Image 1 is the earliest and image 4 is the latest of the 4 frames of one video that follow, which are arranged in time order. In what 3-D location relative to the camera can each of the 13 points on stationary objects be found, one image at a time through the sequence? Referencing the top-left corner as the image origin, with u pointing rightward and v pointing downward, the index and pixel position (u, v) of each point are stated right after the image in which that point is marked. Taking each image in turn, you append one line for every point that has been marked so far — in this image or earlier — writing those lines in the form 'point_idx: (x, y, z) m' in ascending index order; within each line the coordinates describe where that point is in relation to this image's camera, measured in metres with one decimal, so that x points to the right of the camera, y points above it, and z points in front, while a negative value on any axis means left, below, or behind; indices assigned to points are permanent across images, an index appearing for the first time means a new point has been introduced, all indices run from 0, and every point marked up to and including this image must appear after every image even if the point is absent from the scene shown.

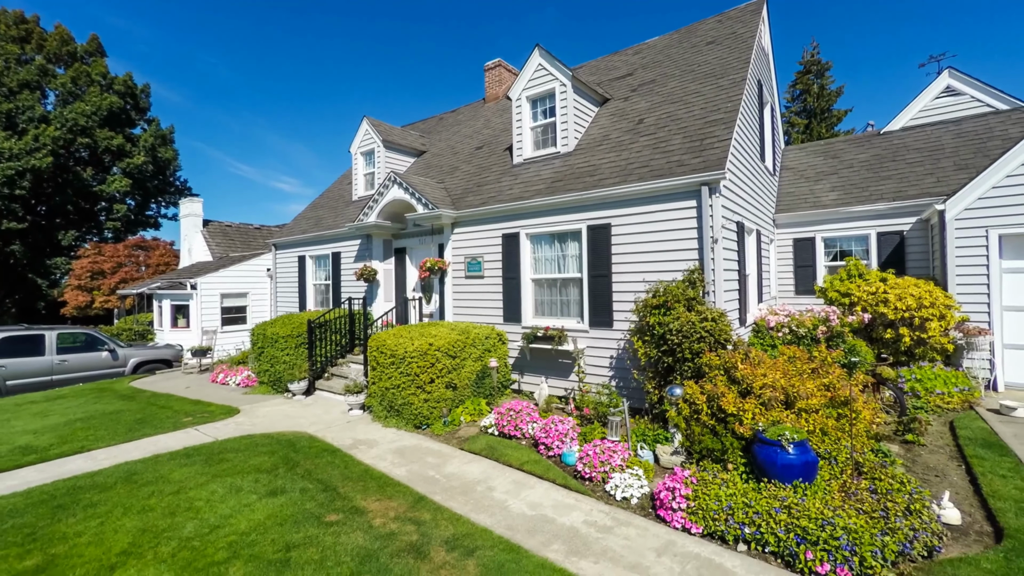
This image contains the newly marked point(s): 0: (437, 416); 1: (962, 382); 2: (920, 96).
0: (-1.3, -2.1, +7.2) m
1: (+7.2, -1.5, +6.8) m
2: (+10.7, +5.0, +11.4) m
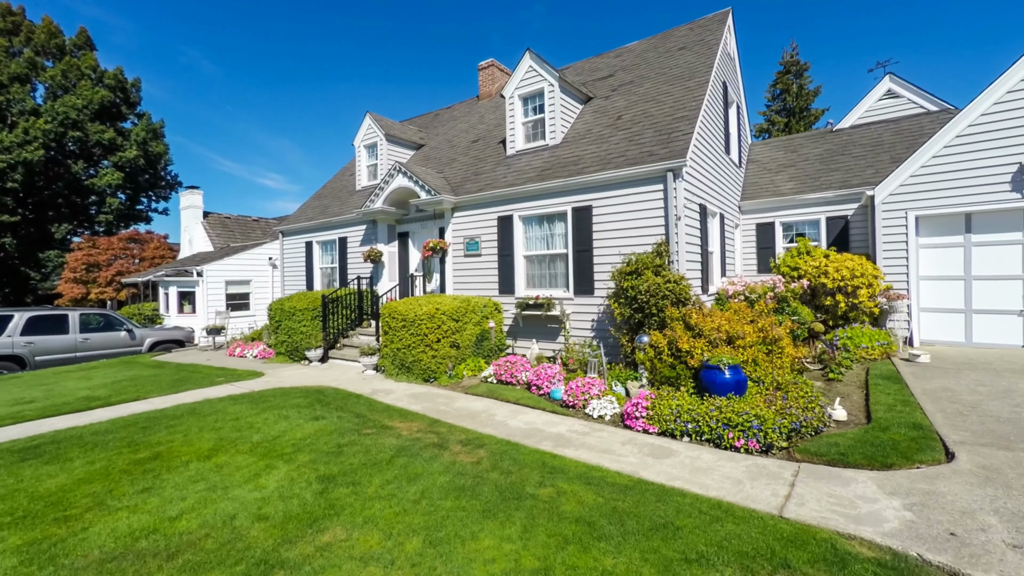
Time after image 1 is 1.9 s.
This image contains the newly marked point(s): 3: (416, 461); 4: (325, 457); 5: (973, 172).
0: (-1.3, -1.6, +8.4) m
1: (+7.1, -0.9, +8.2) m
2: (+10.5, +5.6, +12.8) m
3: (-1.0, -1.8, +4.6) m
4: (-2.1, -1.9, +4.7) m
5: (+8.6, +2.1, +8.0) m
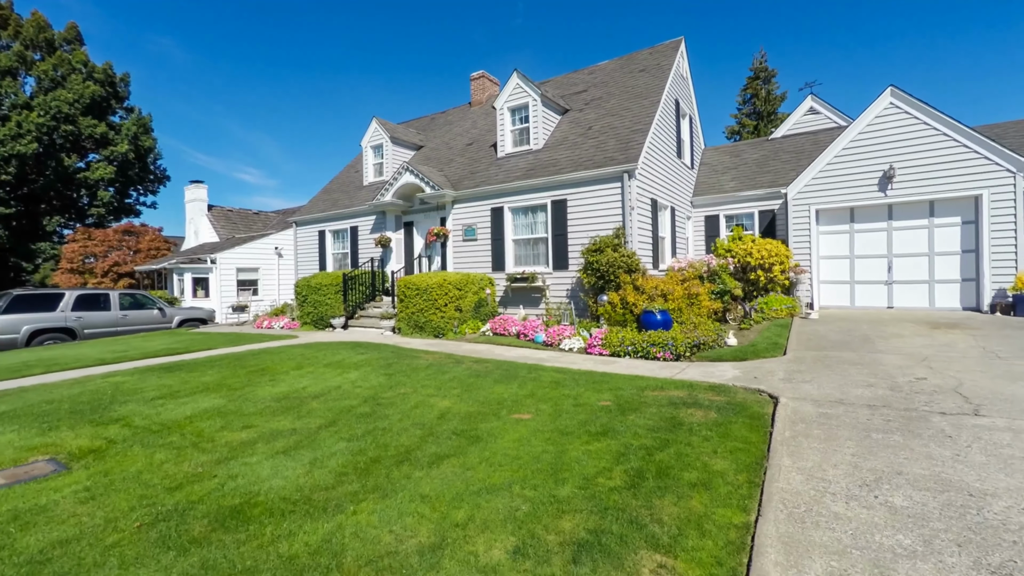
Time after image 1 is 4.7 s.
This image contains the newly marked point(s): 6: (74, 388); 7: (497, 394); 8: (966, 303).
0: (-1.5, -1.0, +10.6) m
1: (+6.9, -0.3, +10.8) m
2: (+10.1, +6.3, +15.4) m
3: (-1.1, -1.3, +6.8) m
4: (-2.1, -1.3, +6.9) m
5: (+8.4, +2.7, +10.6) m
6: (-5.7, -1.3, +5.6) m
7: (-0.2, -1.2, +5.1) m
8: (+10.3, -0.3, +9.8) m
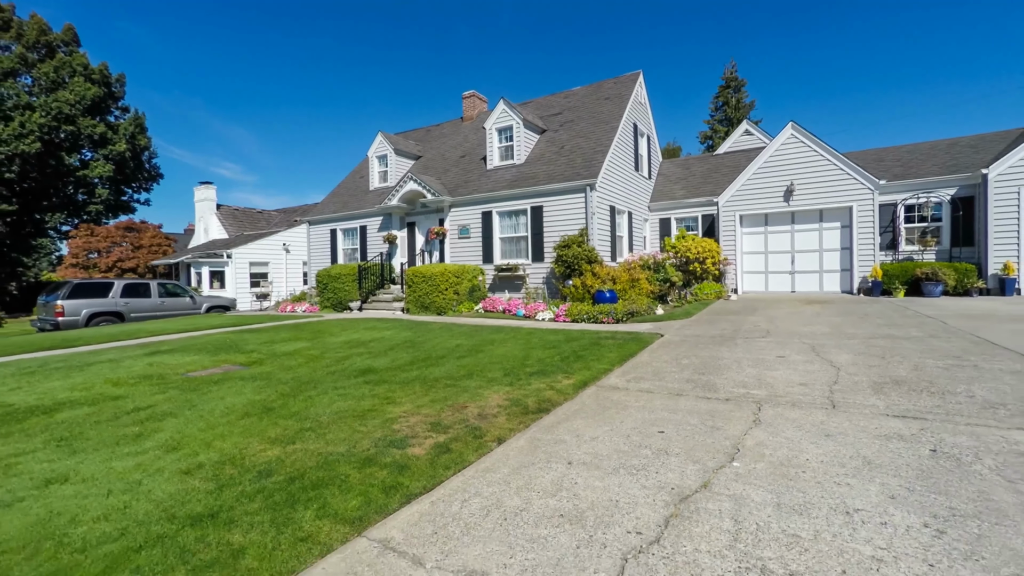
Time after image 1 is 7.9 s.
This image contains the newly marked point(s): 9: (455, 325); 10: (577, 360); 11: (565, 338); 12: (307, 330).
0: (-1.9, -0.6, +13.2) m
1: (+6.5, 0.0, +13.7) m
2: (+9.6, +6.7, +18.4) m
3: (-1.3, -0.9, +9.5) m
4: (-2.4, -0.9, +9.5) m
5: (+8.0, +3.1, +13.5) m
6: (-5.9, -1.0, +8.1) m
7: (-0.4, -0.9, +7.8) m
8: (+9.9, 0.0, +12.8) m
9: (-1.3, -0.9, +10.0) m
10: (+0.8, -0.9, +5.5) m
11: (+0.9, -0.9, +7.2) m
12: (-4.5, -0.9, +9.4) m
